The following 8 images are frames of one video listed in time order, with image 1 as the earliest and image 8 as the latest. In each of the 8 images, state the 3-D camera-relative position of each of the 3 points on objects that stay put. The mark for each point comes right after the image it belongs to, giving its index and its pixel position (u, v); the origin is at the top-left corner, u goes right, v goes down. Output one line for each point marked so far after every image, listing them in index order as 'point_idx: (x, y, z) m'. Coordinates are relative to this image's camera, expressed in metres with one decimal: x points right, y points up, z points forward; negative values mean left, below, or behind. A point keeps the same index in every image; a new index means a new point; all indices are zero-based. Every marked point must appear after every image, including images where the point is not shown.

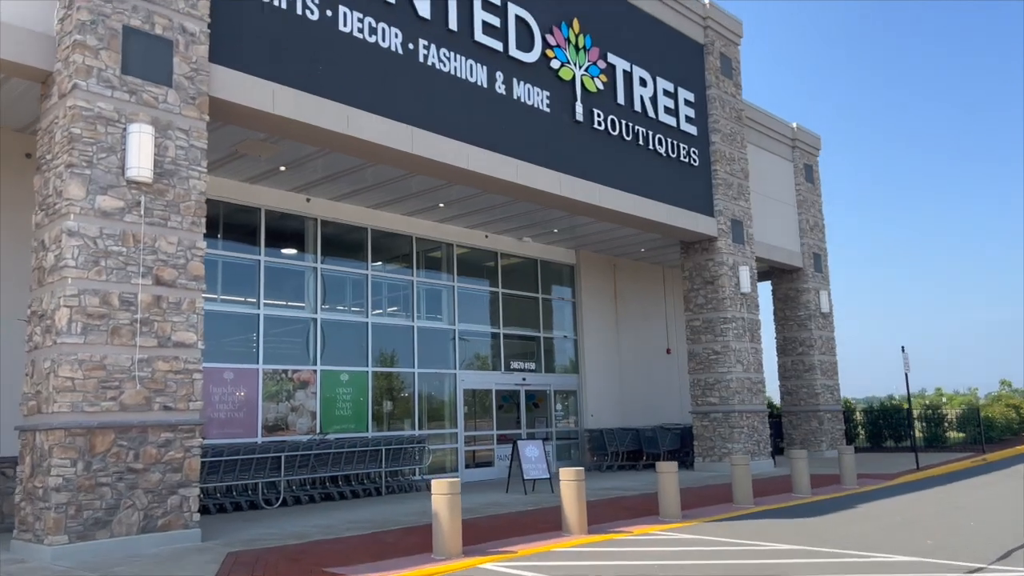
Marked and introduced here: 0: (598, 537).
0: (+1.1, -3.2, +10.5) m
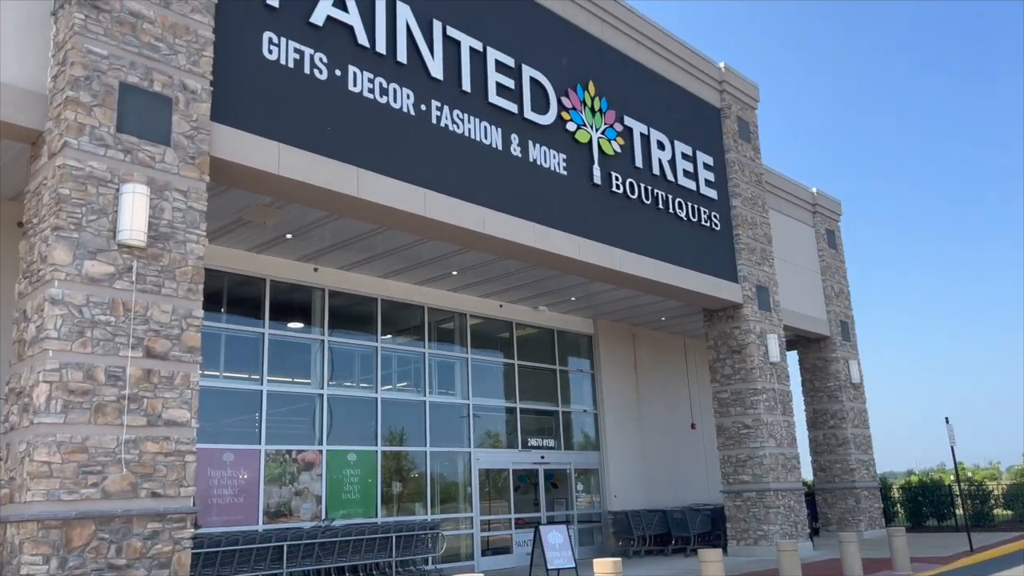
0: (+1.5, -4.0, +9.2) m
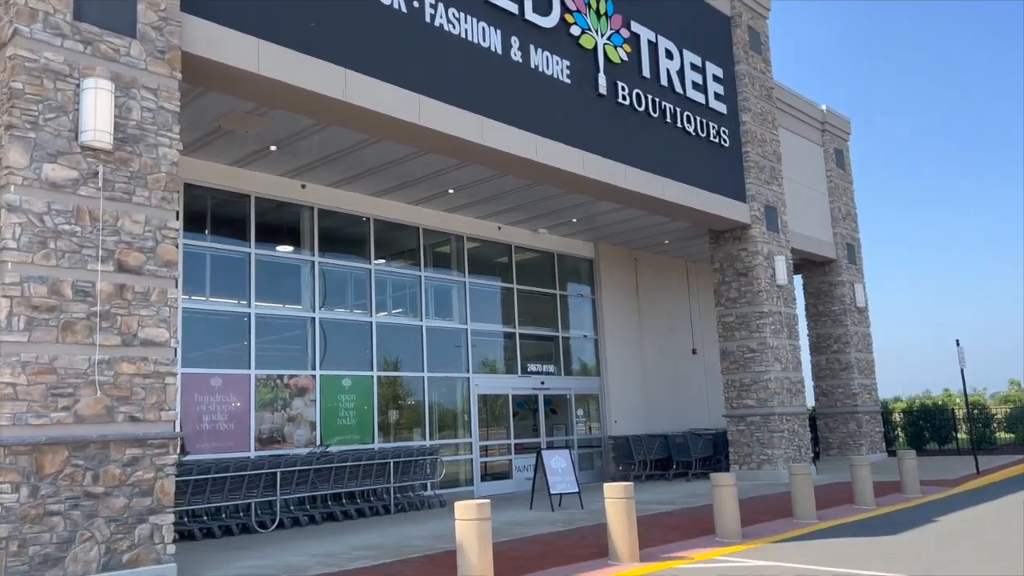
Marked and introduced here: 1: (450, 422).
0: (+1.5, -3.0, +8.7) m
1: (-1.4, -2.9, +17.7) m
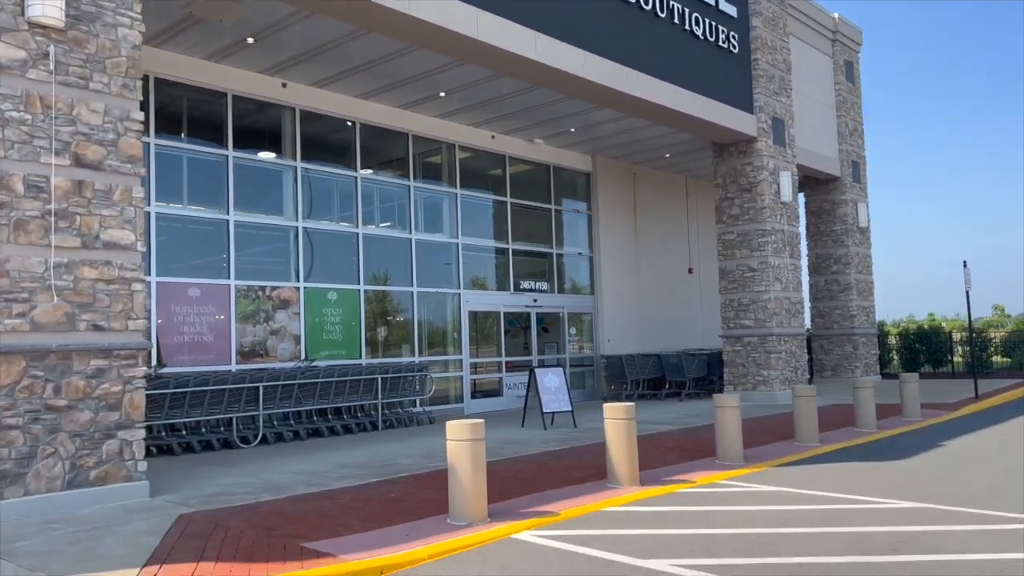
0: (+1.5, -2.1, +8.3) m
1: (-1.5, -1.1, +17.1) m
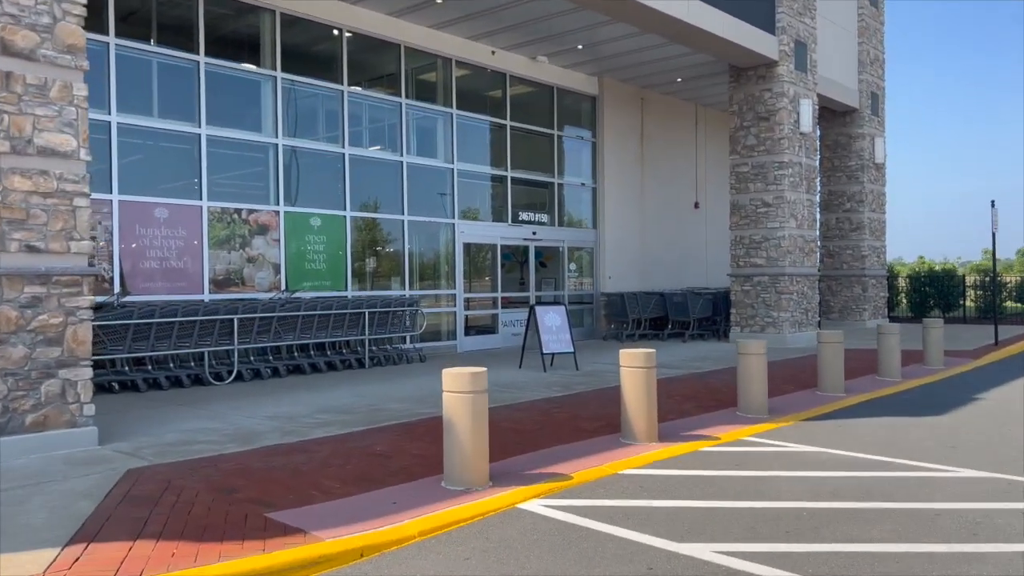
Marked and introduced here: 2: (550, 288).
0: (+1.5, -1.4, +7.3) m
1: (-1.6, +0.3, +16.0) m
2: (+0.9, 0.0, +18.4) m
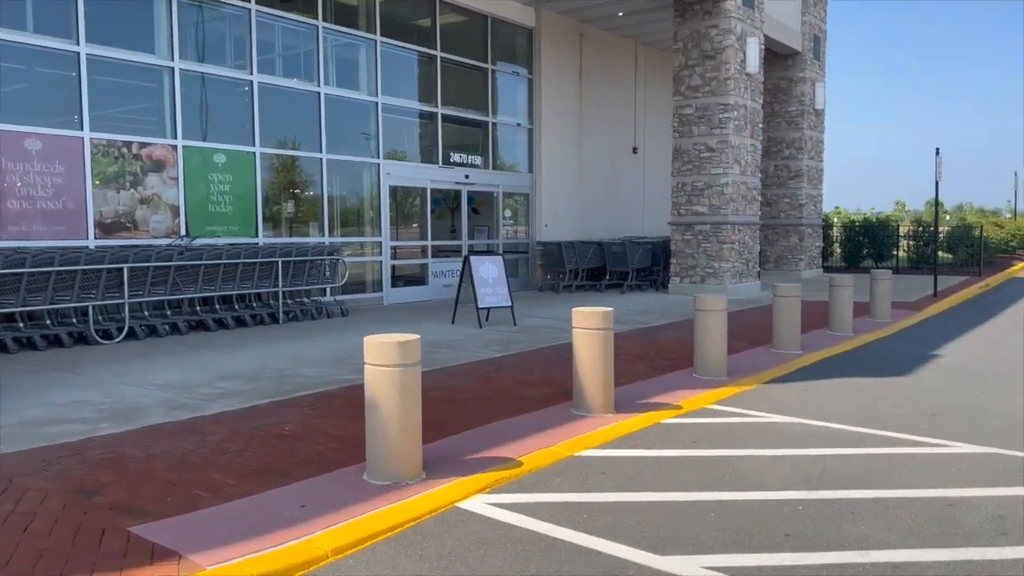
0: (+1.0, -1.0, +6.4) m
1: (-2.8, +1.3, +14.6) m
2: (-0.6, +1.1, +17.3) m
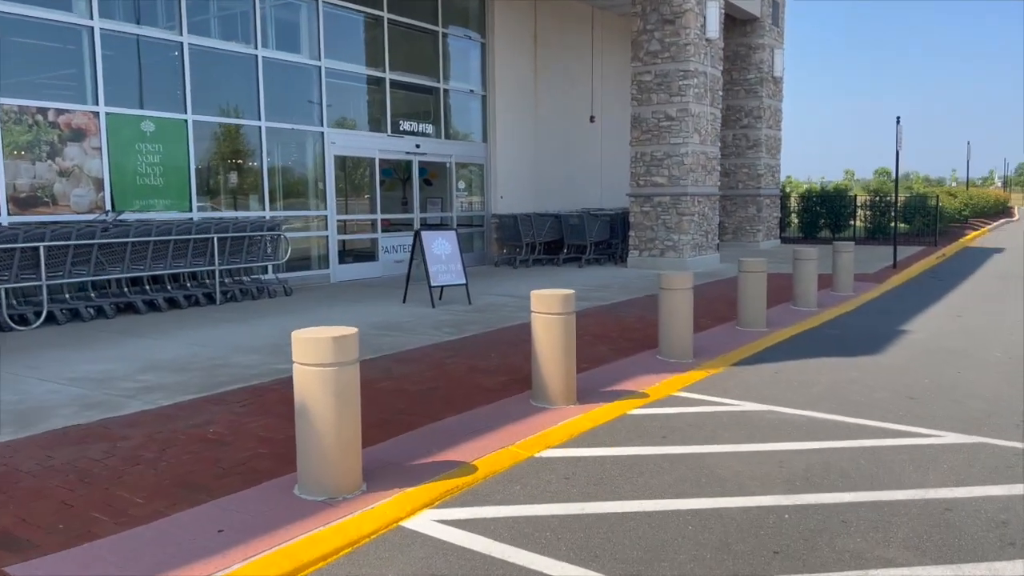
0: (+0.7, -0.9, +5.9) m
1: (-3.6, +1.7, +13.8) m
2: (-1.6, +1.7, +16.6) m
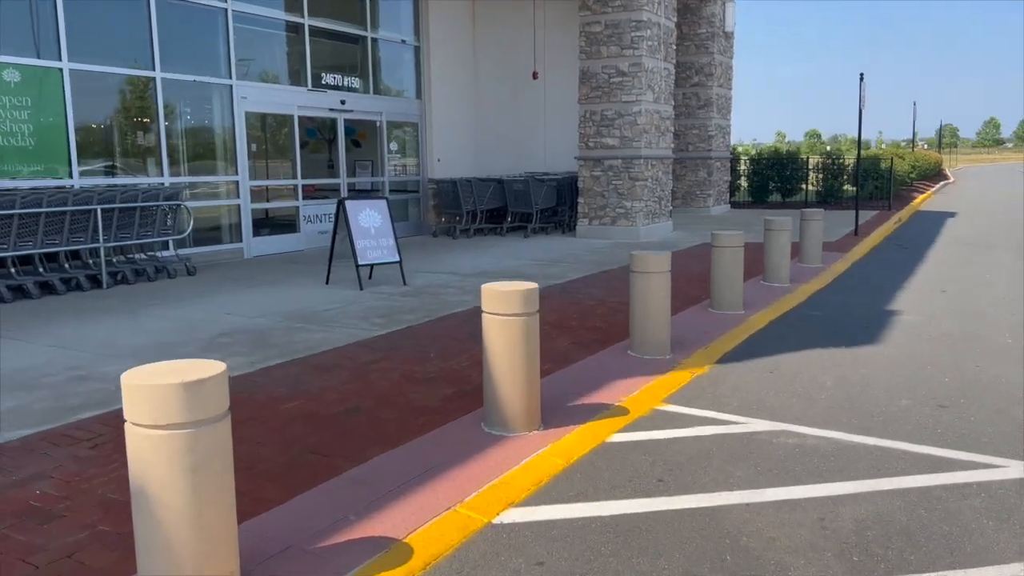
0: (+0.4, -0.9, +4.6) m
1: (-4.6, +2.0, +12.0) m
2: (-2.7, +2.2, +15.0) m
